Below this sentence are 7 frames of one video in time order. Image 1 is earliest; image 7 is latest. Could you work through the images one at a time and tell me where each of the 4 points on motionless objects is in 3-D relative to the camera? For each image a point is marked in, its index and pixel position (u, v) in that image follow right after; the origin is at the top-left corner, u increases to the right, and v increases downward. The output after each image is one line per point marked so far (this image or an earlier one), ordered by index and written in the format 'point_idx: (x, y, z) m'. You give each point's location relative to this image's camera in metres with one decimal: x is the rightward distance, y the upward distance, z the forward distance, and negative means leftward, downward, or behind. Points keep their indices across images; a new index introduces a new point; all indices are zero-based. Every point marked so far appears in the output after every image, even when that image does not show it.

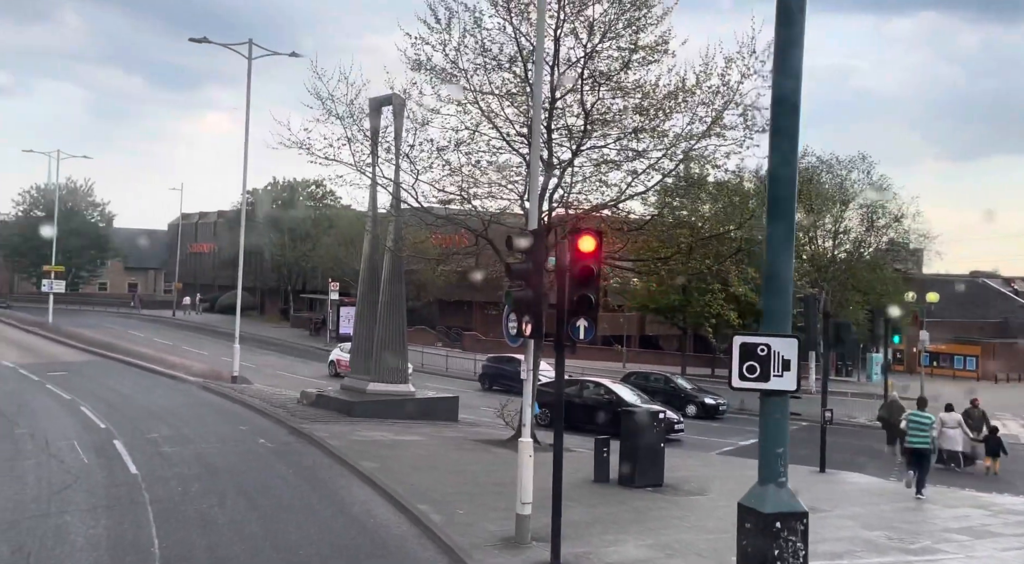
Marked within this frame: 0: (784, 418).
0: (+2.1, -1.1, +7.0) m
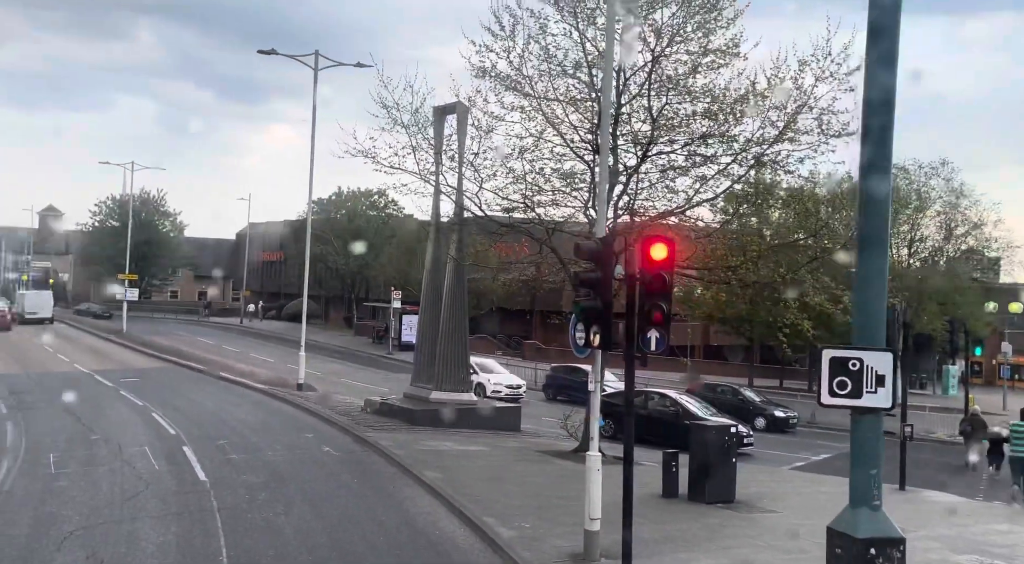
0: (+2.6, -1.1, +6.6) m
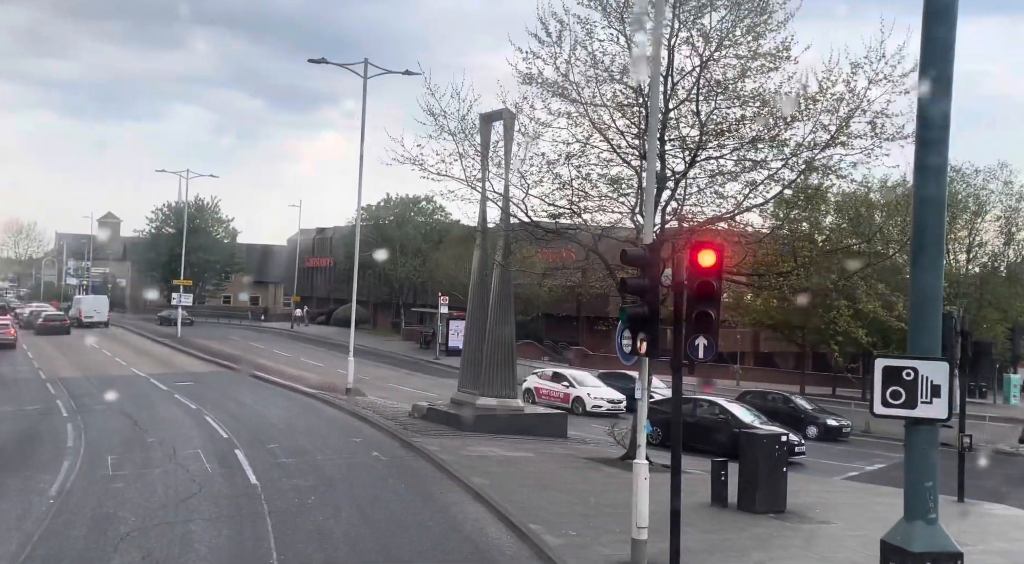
0: (+3.0, -1.2, +6.4) m
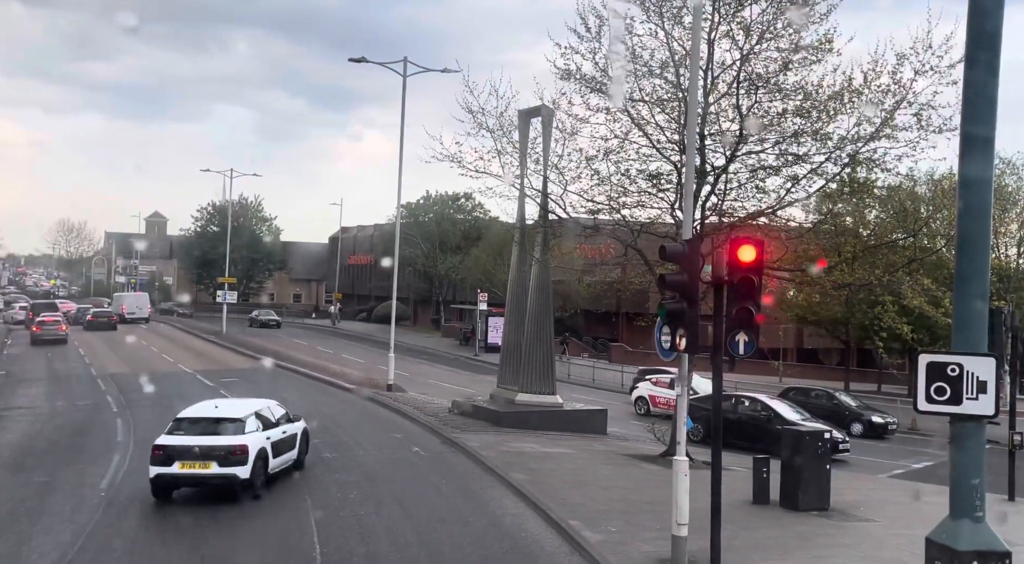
0: (+3.2, -1.1, +6.3) m
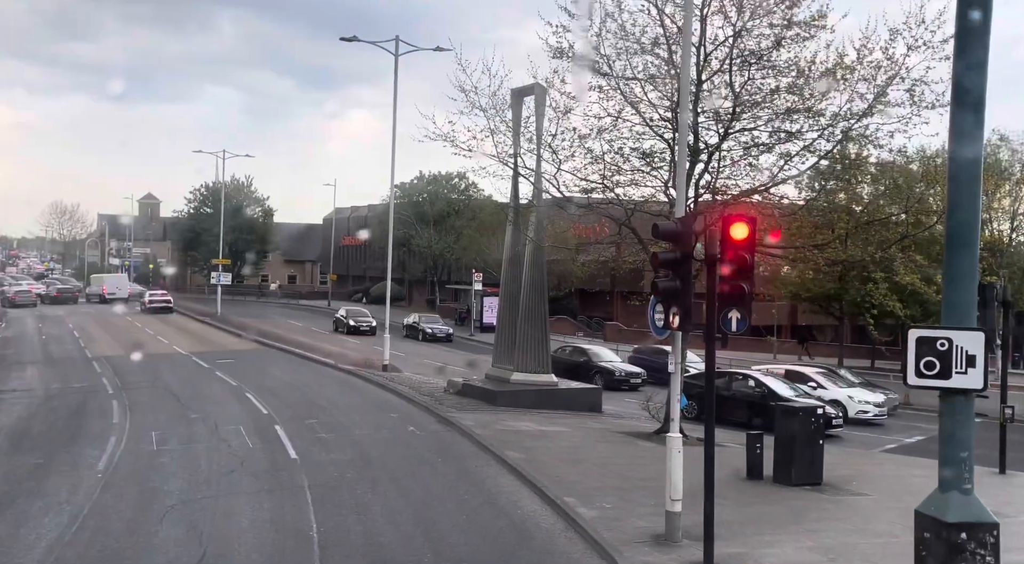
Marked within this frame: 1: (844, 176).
0: (+3.2, -1.0, +6.4) m
1: (+5.8, +1.9, +15.8) m
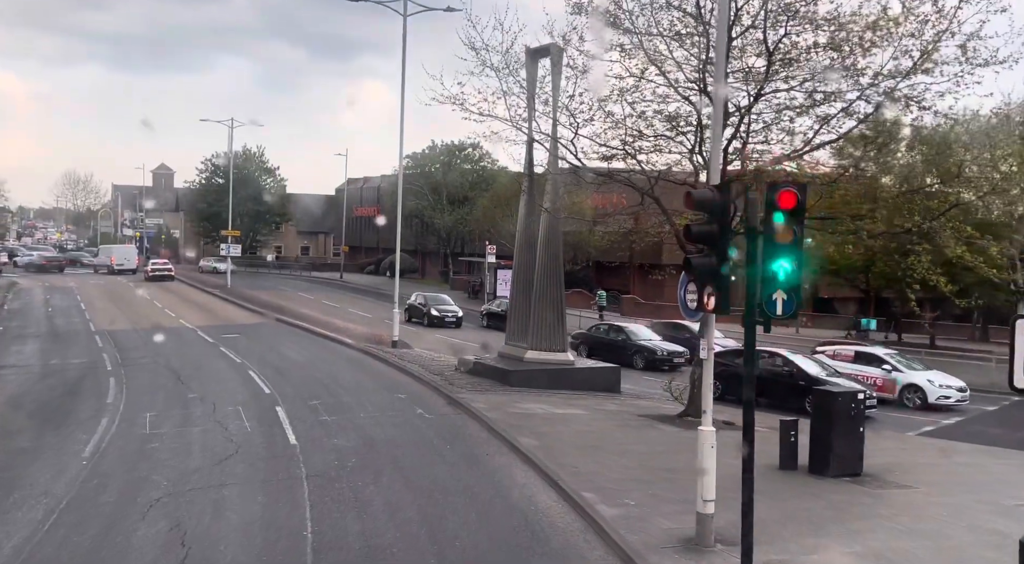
0: (+3.3, -0.8, +5.3) m
1: (+6.0, +2.3, +14.6) m
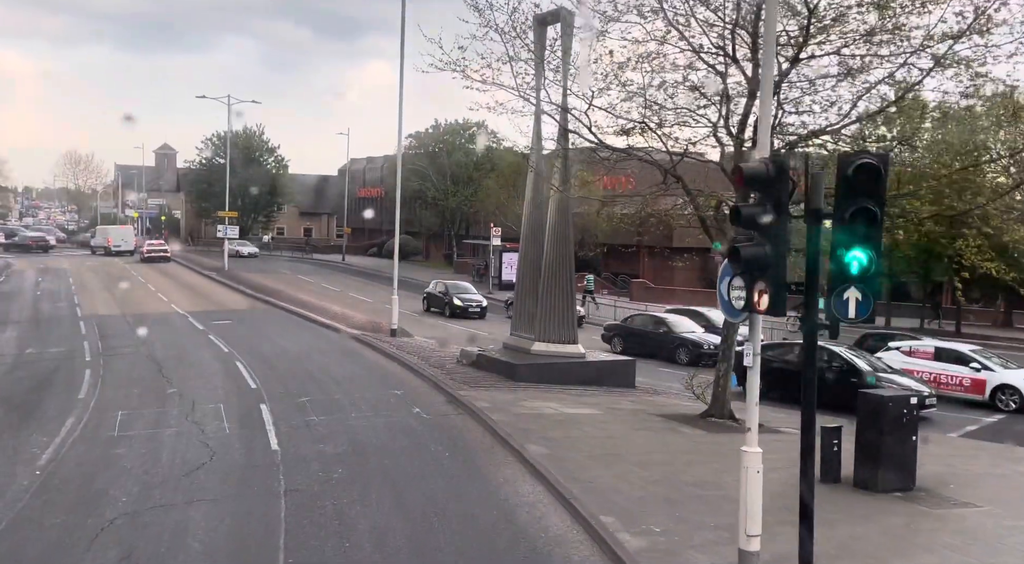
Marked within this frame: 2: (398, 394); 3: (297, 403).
0: (+3.3, -0.9, +3.8) m
1: (+6.1, +2.4, +13.1) m
2: (-2.1, -2.0, +16.5) m
3: (-3.7, -2.1, +15.7) m
